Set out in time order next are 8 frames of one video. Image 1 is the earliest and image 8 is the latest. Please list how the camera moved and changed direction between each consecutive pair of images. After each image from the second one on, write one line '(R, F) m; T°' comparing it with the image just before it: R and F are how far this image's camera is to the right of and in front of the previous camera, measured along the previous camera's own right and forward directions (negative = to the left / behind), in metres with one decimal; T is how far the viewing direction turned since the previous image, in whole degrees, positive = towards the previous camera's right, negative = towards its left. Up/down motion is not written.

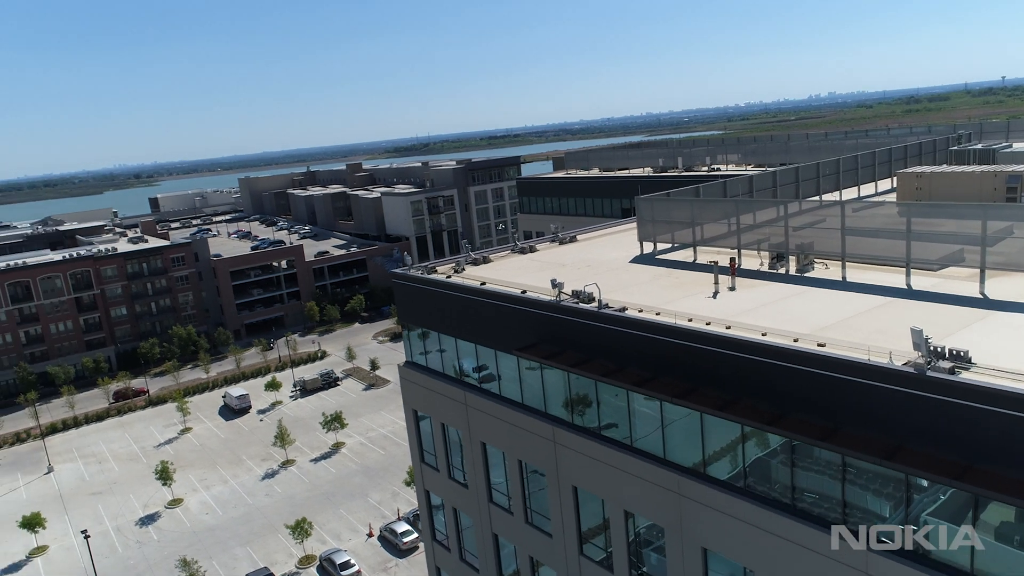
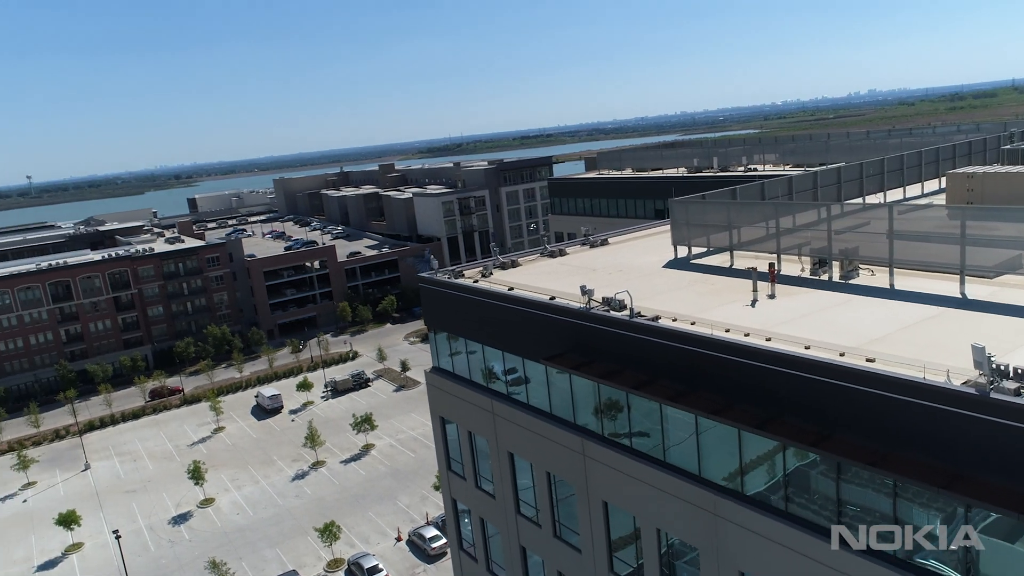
(+0.1, +0.5) m; -3°
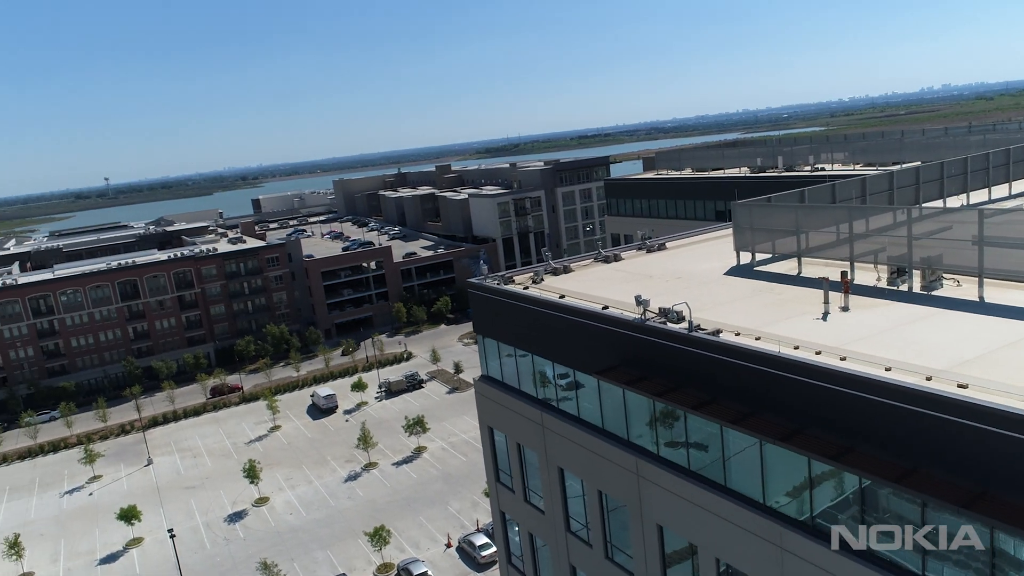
(+0.1, +0.7) m; -5°
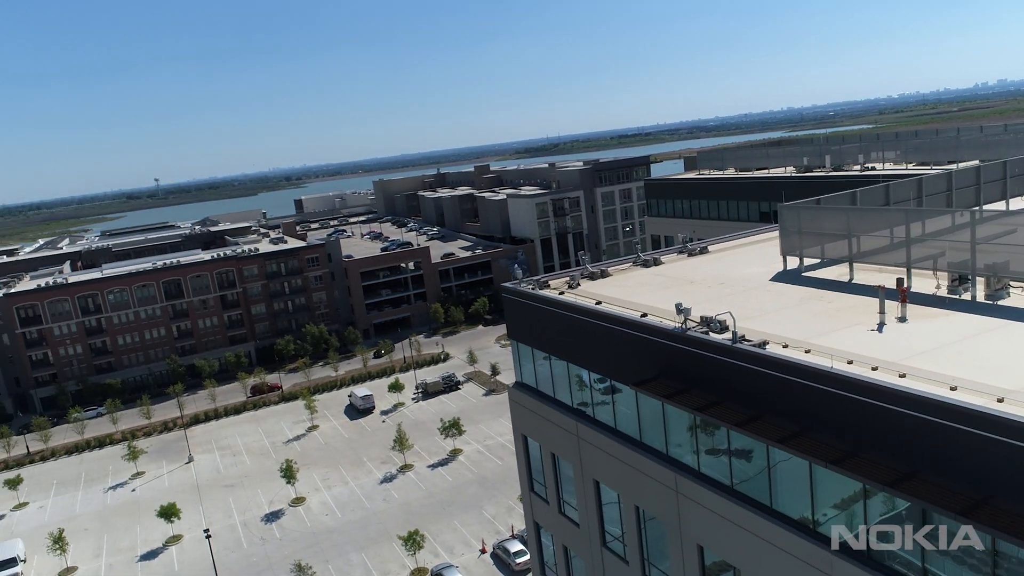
(+0.1, +0.5) m; -3°
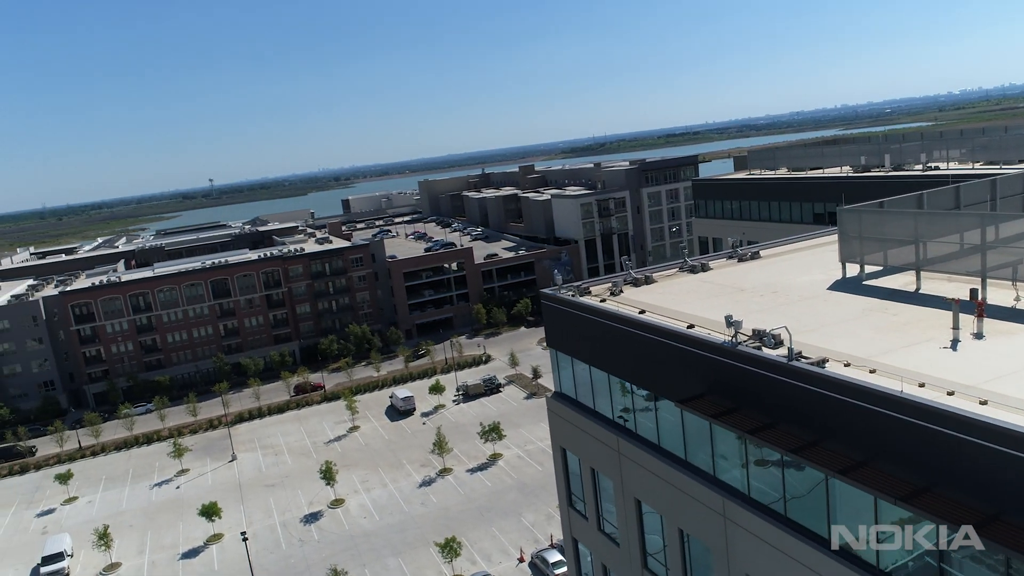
(+0.2, +0.8) m; -4°
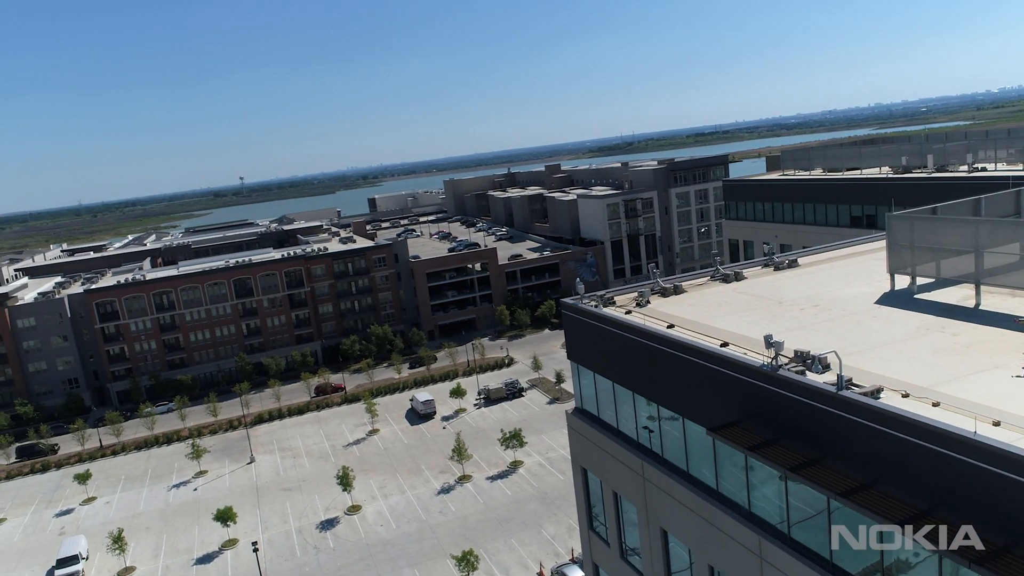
(+0.2, +1.1) m; -2°
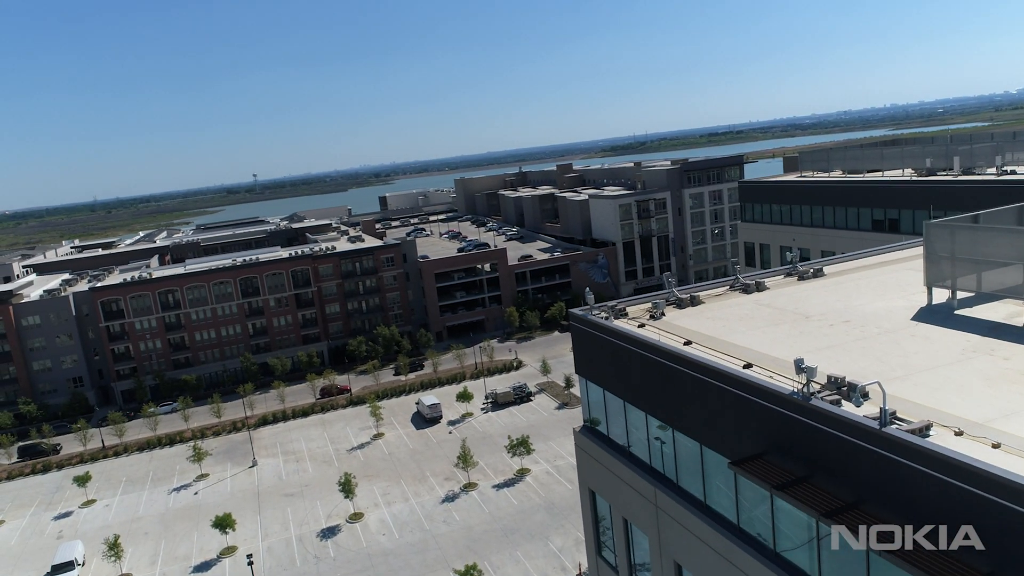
(+0.1, +1.1) m; -1°
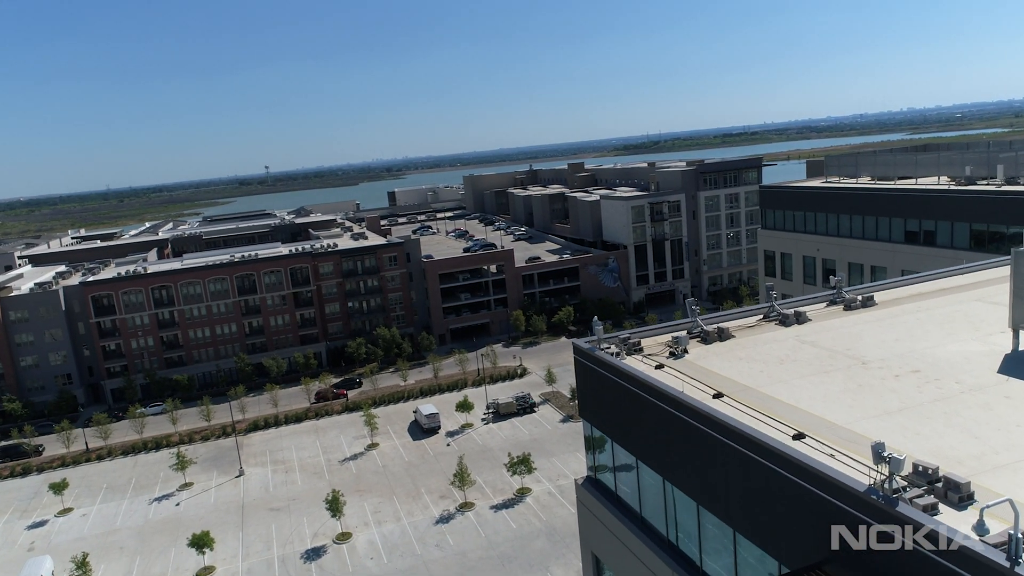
(+0.3, +2.5) m; -1°
